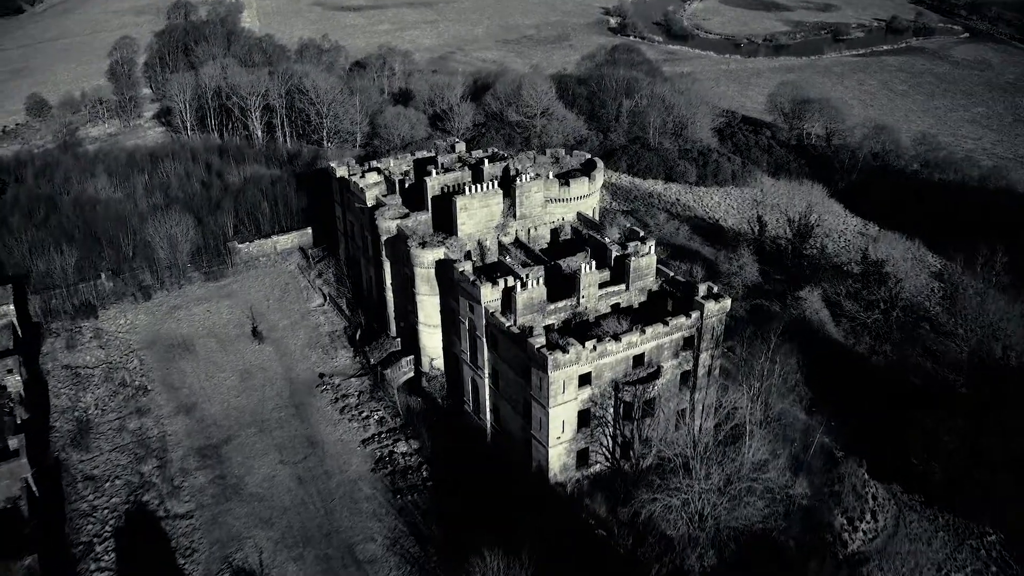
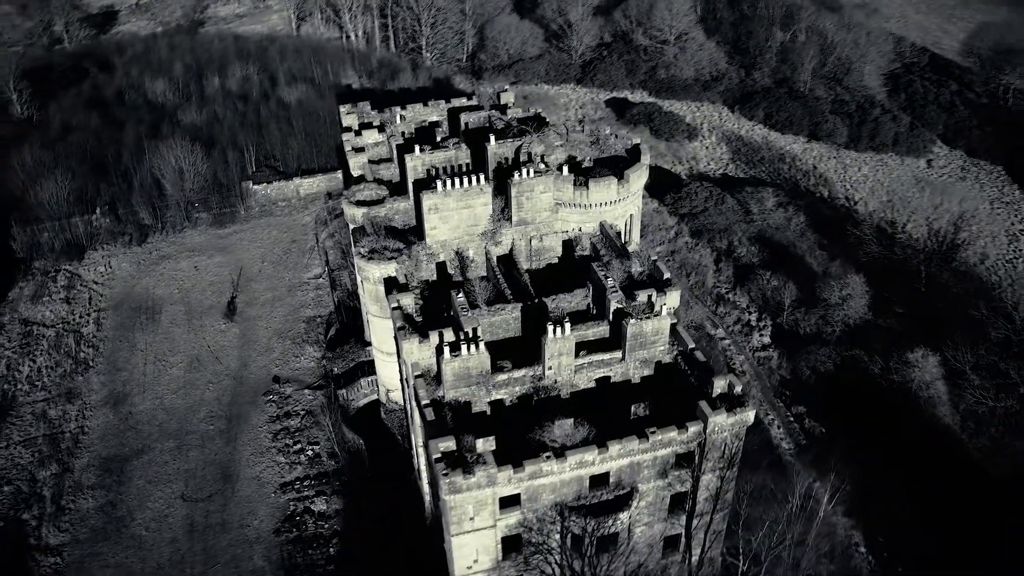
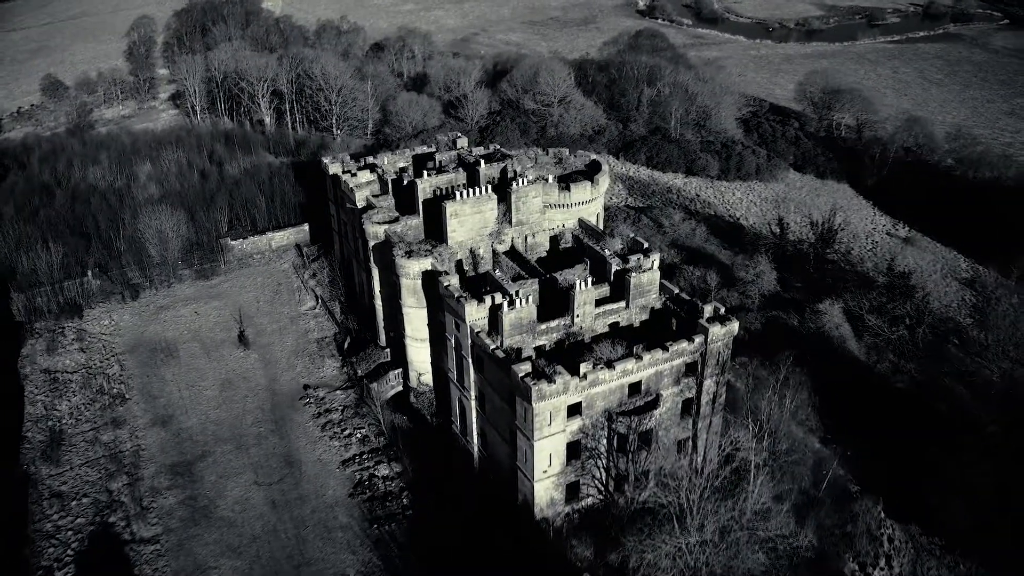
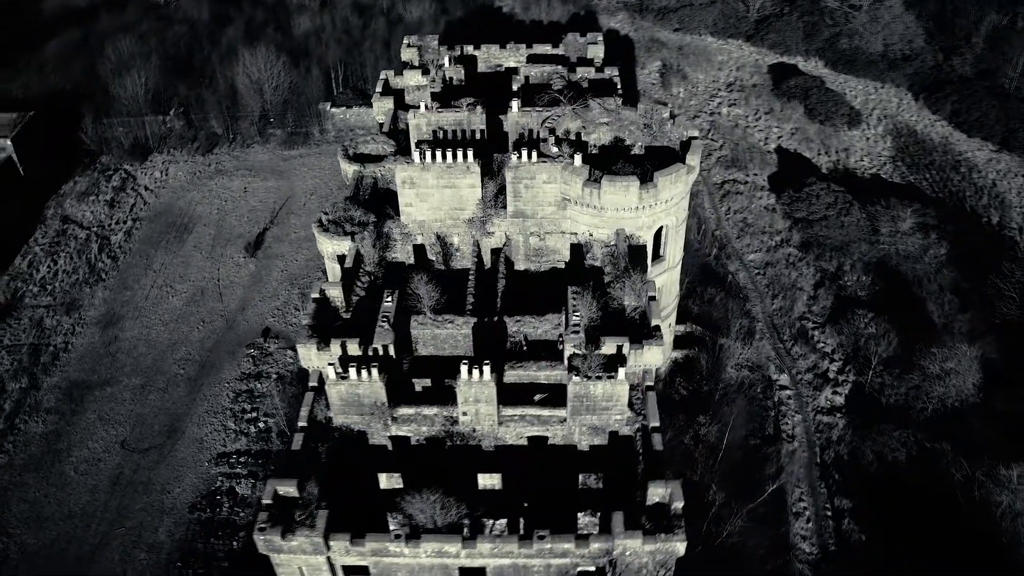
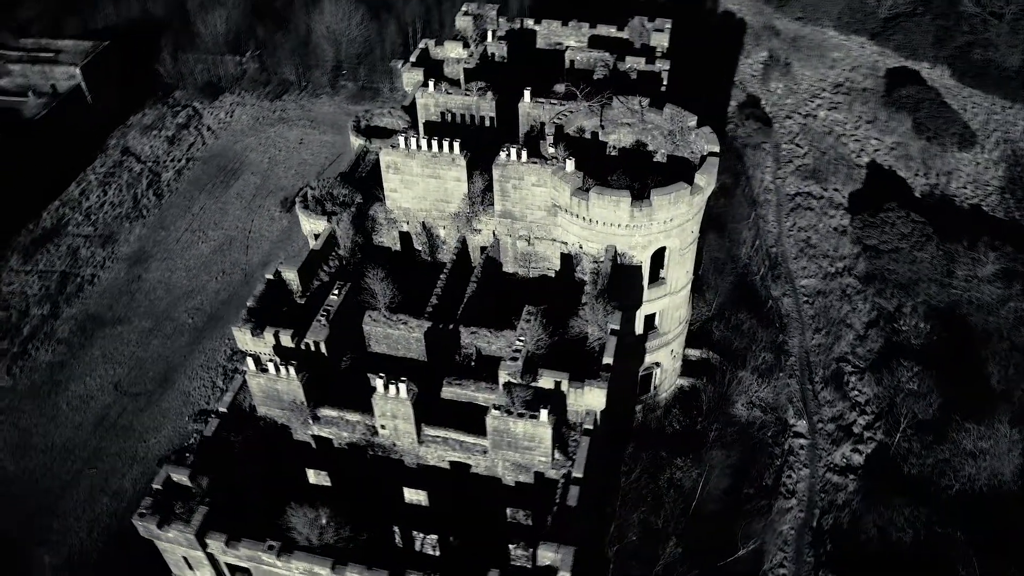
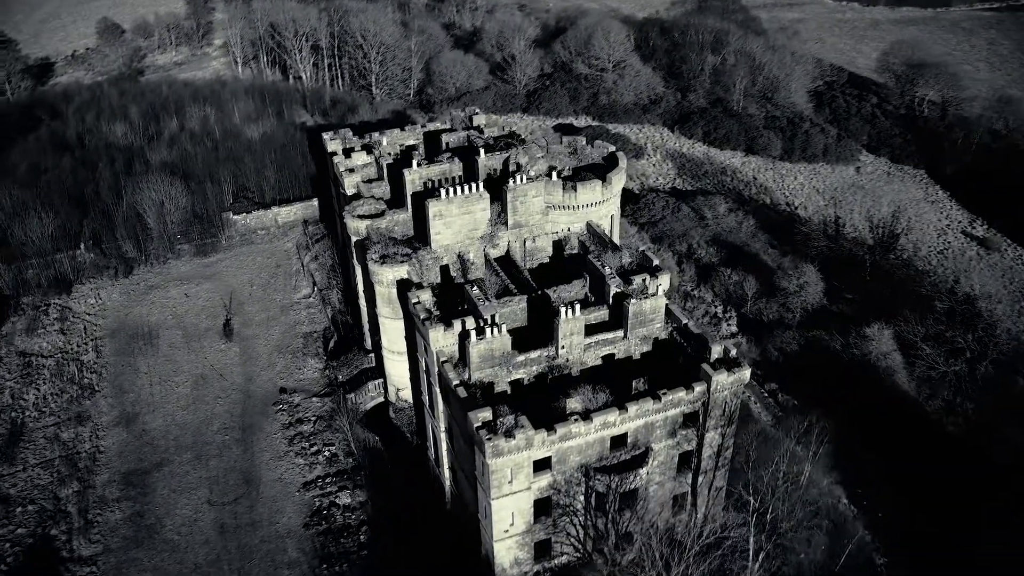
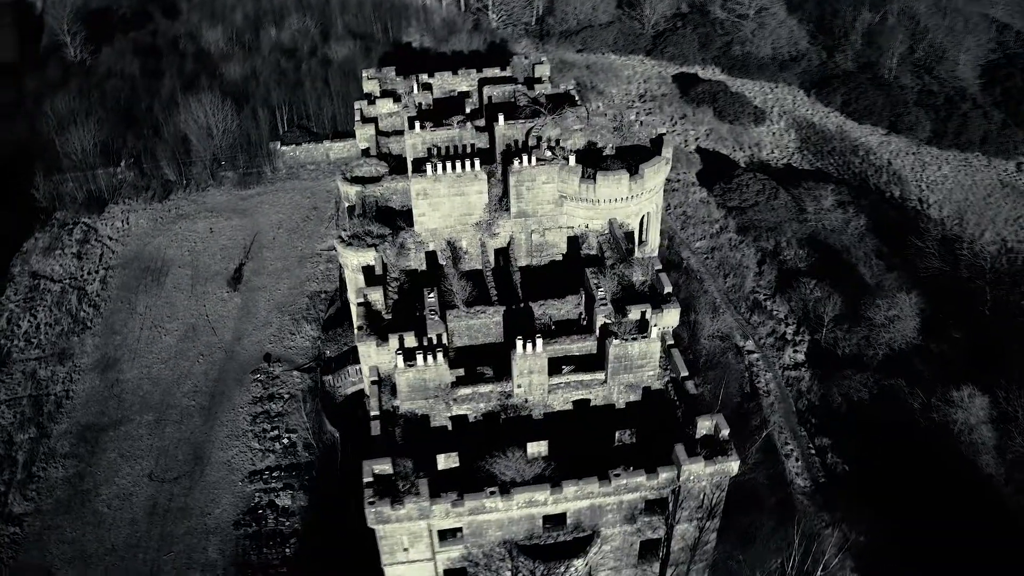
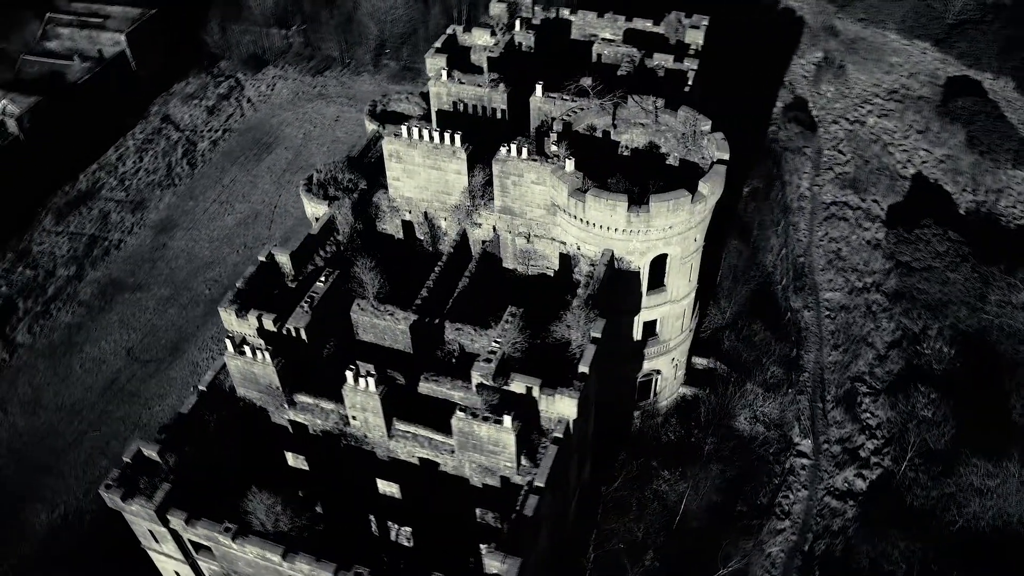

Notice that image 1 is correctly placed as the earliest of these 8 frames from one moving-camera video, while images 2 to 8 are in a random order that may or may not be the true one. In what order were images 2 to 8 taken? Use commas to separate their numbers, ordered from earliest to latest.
3, 6, 2, 7, 4, 5, 8
